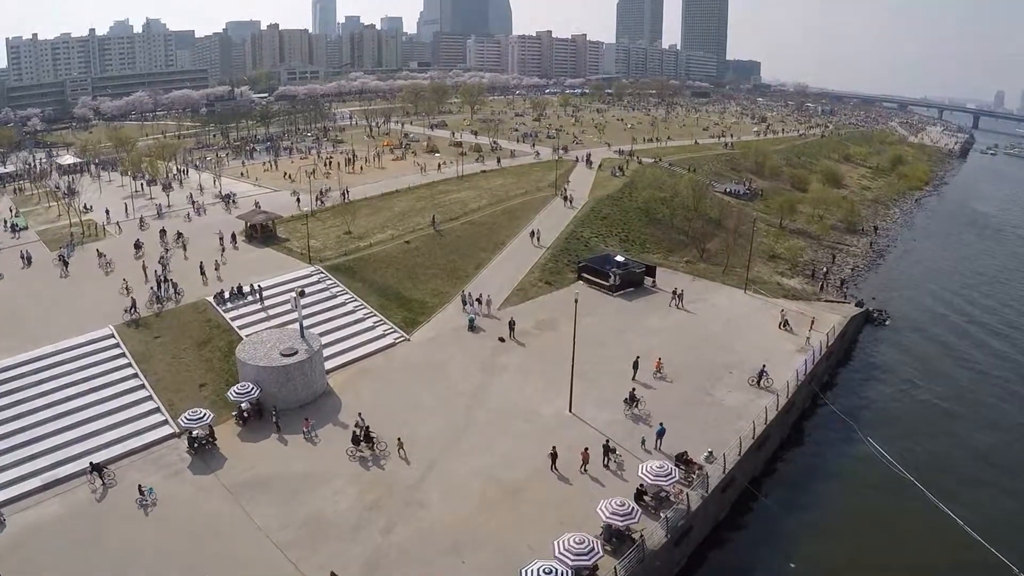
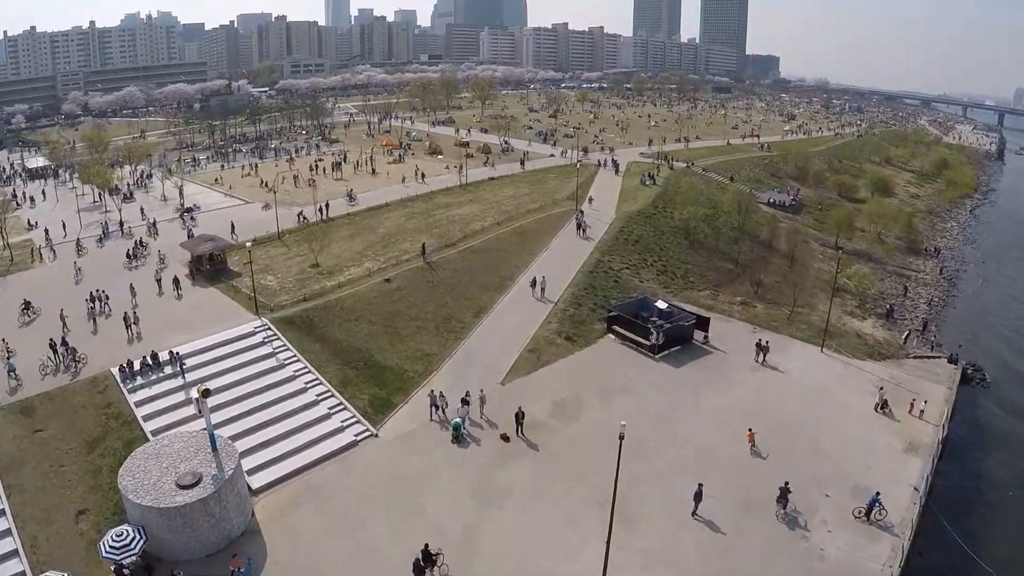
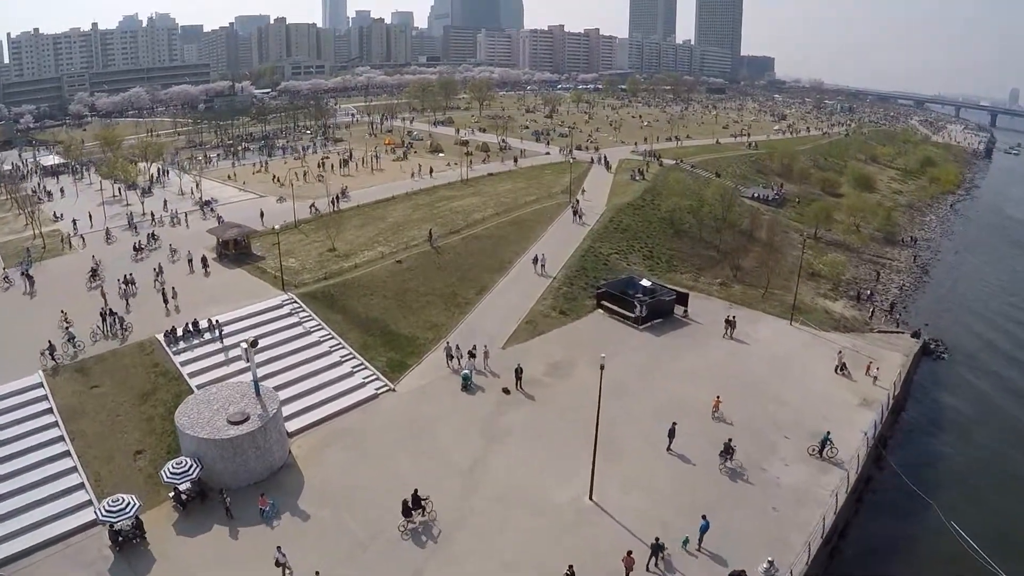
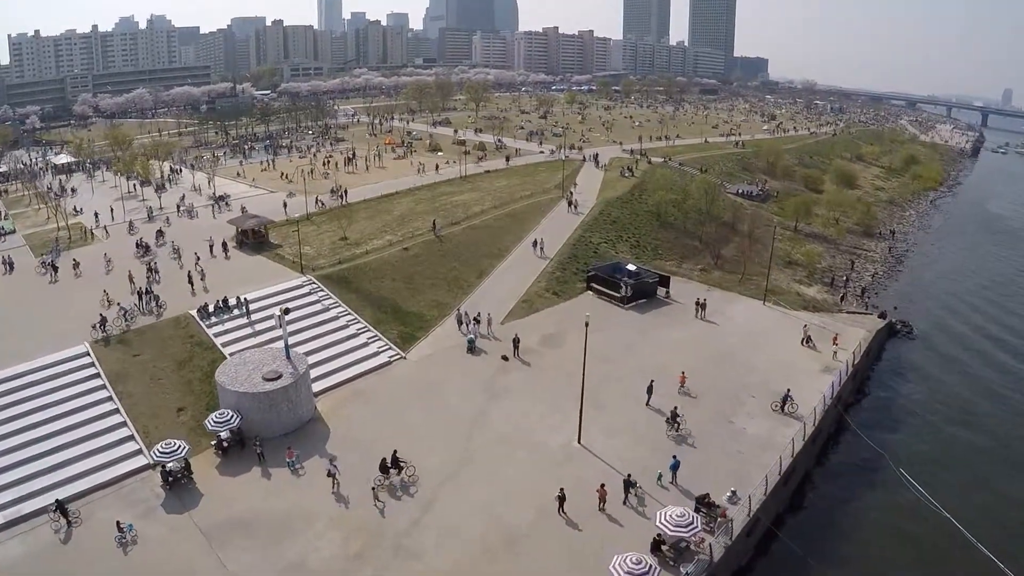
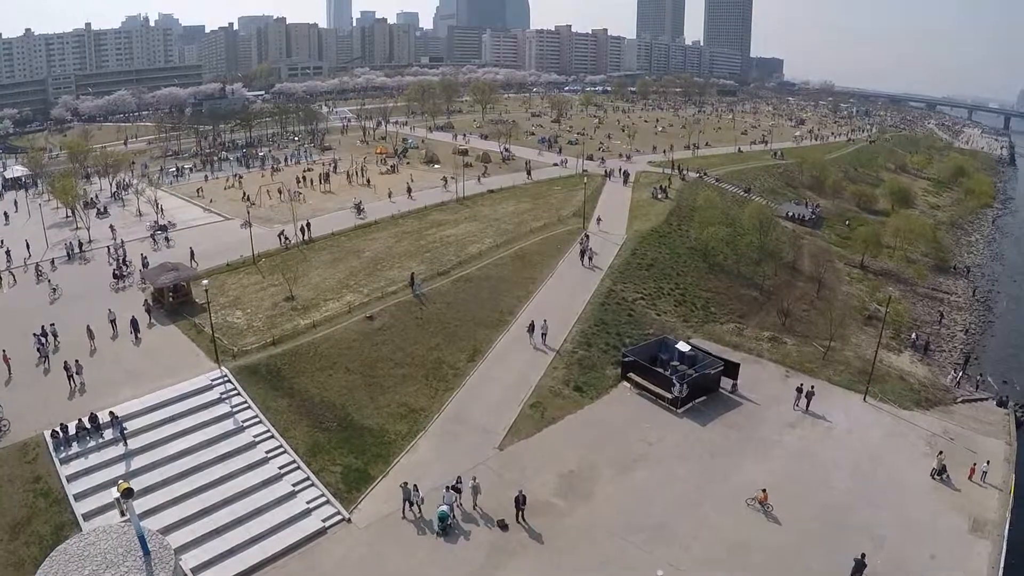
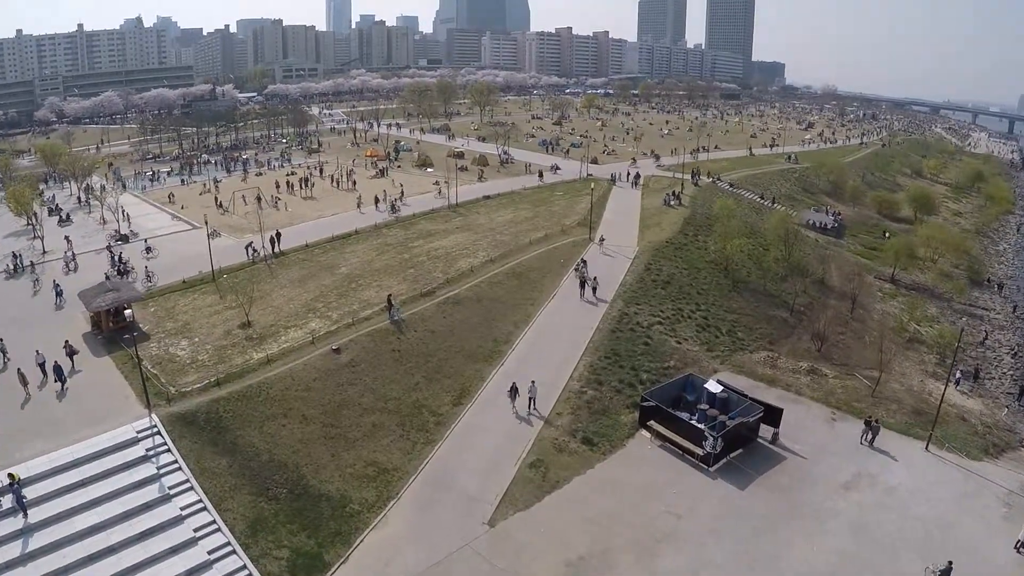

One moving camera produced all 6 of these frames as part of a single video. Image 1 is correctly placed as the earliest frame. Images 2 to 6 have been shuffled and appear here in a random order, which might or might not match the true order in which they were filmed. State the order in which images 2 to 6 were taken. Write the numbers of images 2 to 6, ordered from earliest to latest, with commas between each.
4, 3, 2, 5, 6
